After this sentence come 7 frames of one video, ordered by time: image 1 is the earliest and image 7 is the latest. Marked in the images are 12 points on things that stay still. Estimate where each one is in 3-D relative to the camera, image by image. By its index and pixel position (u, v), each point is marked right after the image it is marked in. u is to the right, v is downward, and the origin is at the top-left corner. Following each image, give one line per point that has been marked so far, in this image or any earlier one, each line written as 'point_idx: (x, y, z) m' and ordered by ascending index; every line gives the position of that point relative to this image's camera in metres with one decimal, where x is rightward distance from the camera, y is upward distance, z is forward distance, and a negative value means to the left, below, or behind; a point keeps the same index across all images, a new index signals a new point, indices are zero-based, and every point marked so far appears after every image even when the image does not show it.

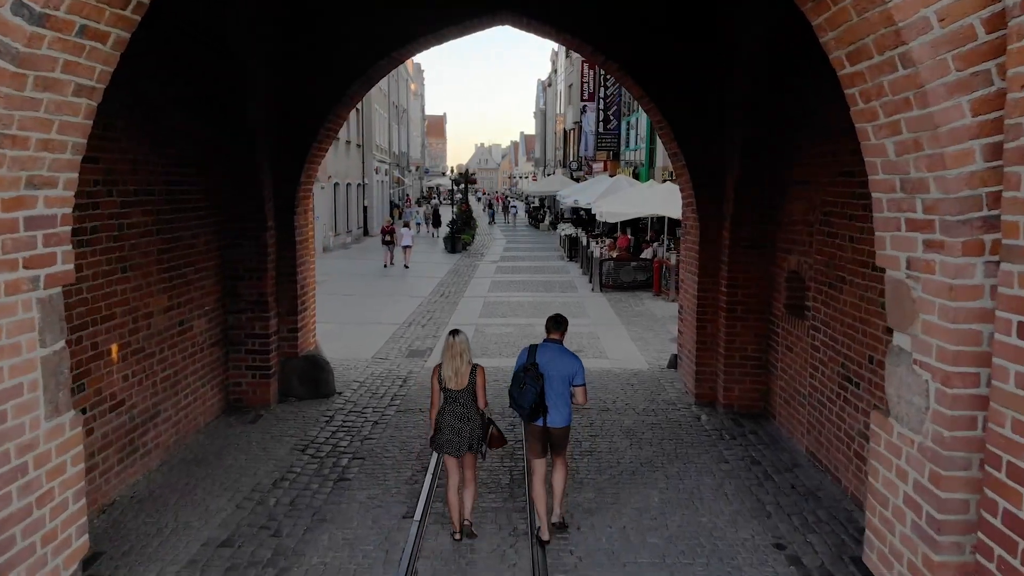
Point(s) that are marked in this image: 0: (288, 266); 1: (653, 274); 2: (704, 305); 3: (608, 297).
0: (-2.0, +0.2, +9.2) m
1: (+2.4, +0.3, +17.7) m
2: (+1.8, -0.1, +9.3) m
3: (+1.6, -0.1, +17.2) m
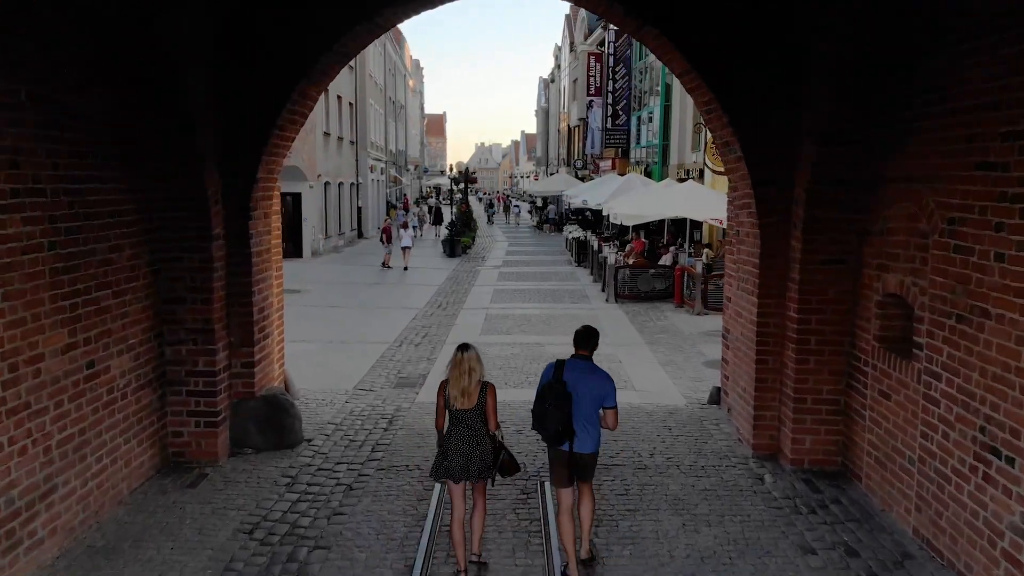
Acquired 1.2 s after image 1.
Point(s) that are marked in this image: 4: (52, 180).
0: (-2.0, 0.0, +7.3) m
1: (+2.5, +0.1, +15.8) m
2: (+1.8, -0.3, +7.4) m
3: (+1.7, -0.3, +15.3) m
4: (-2.5, +0.6, +5.6) m
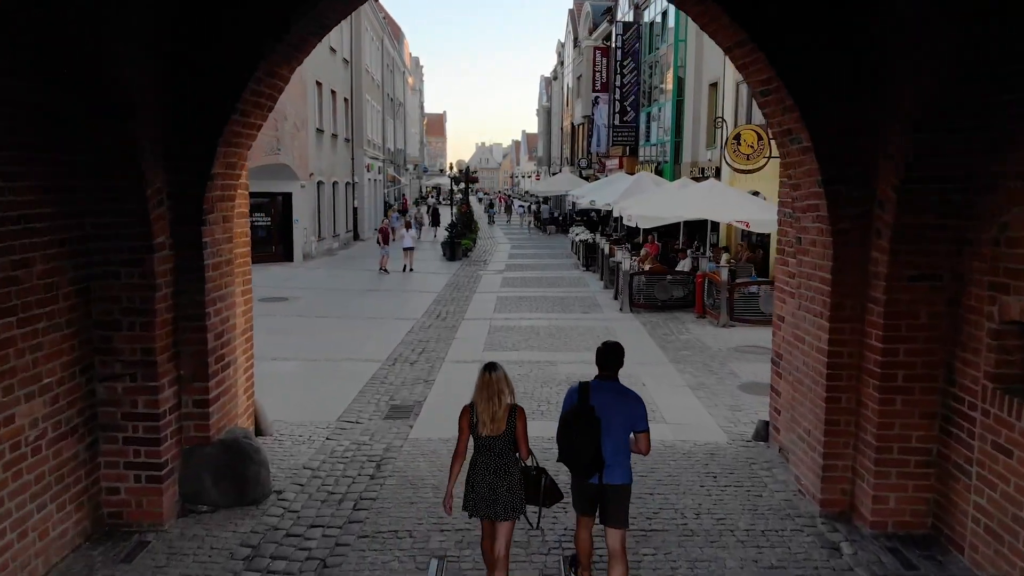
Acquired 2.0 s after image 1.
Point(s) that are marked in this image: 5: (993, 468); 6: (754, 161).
0: (-1.9, -0.1, +6.0) m
1: (+2.6, 0.0, +14.5) m
2: (+1.9, -0.5, +6.0) m
3: (+1.8, -0.4, +13.9) m
4: (-2.4, +0.5, +4.2) m
5: (+2.4, -0.9, +5.1) m
6: (+3.9, +2.0, +16.5) m
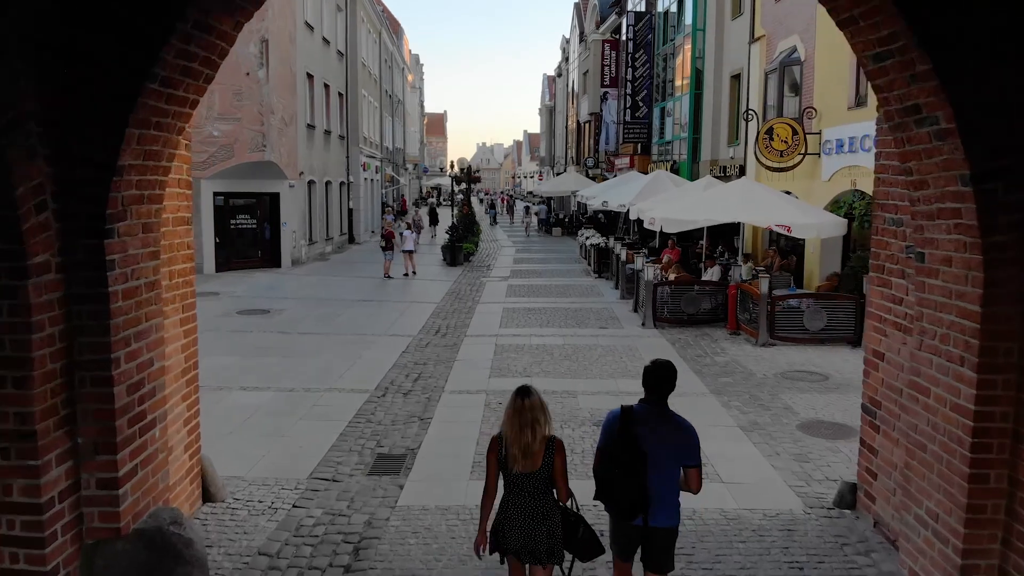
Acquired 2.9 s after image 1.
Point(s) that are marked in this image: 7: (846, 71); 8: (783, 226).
0: (-1.8, -0.3, +4.3) m
1: (+2.7, -0.2, +12.8) m
2: (+2.0, -0.6, +4.4) m
3: (+1.9, -0.6, +12.2) m
4: (-2.3, +0.3, +2.5) m
5: (+2.5, -1.1, +3.5) m
6: (+4.0, +1.9, +14.9) m
7: (+4.7, +3.0, +14.3) m
8: (+3.3, +0.7, +12.4) m
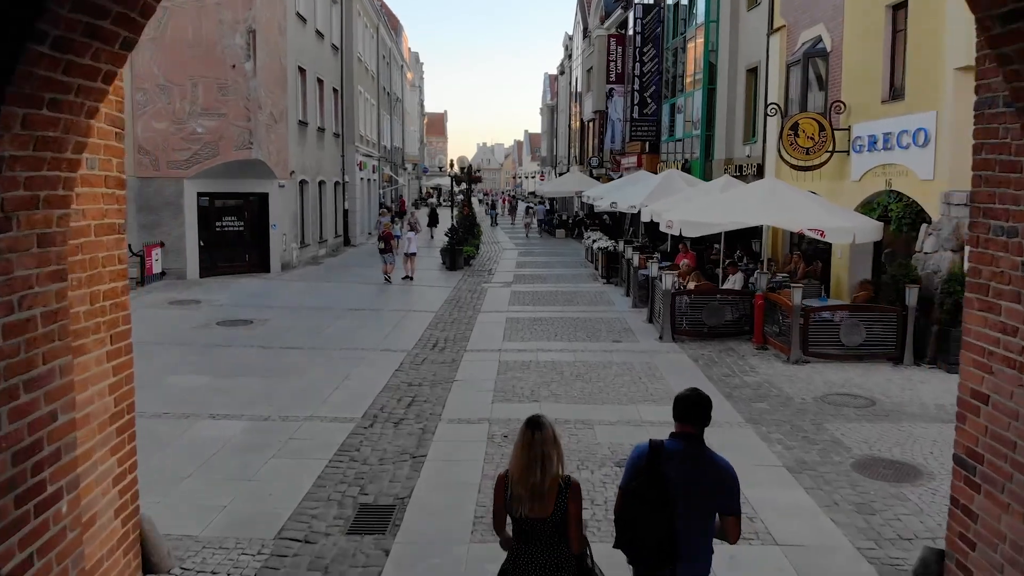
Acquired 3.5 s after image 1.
0: (-1.7, -0.4, +3.2) m
1: (+2.8, -0.3, +11.7) m
2: (+2.1, -0.7, +3.2) m
3: (+1.9, -0.7, +11.1) m
4: (-2.3, +0.2, +1.4) m
5: (+2.6, -1.2, +2.4) m
6: (+4.1, +1.8, +13.8) m
7: (+4.7, +2.9, +13.1) m
8: (+3.3, +0.6, +11.2) m
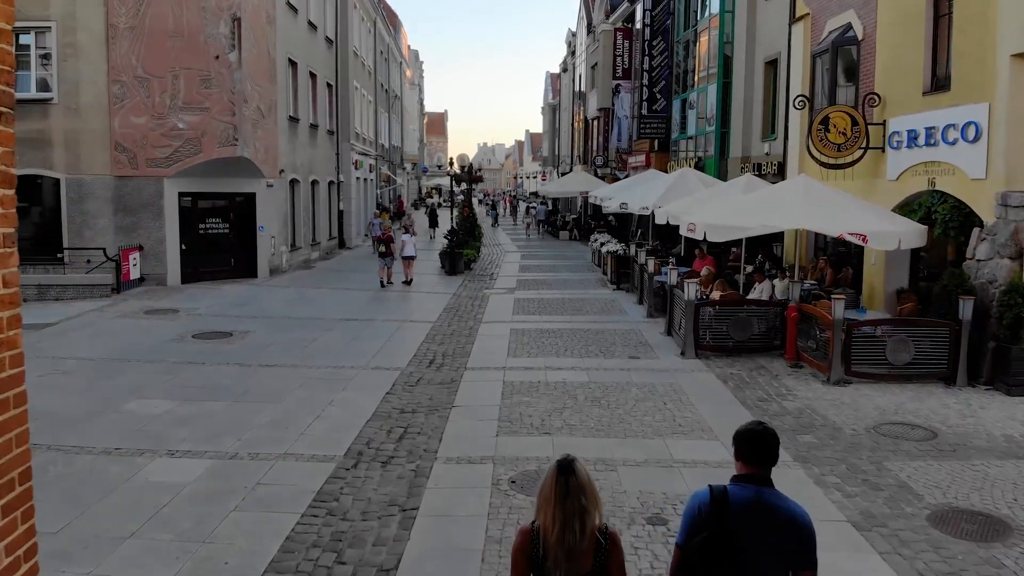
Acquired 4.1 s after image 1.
0: (-1.7, -0.5, +2.0) m
1: (+2.8, -0.4, +10.5) m
2: (+2.1, -0.8, +2.1) m
3: (+2.0, -0.8, +10.0) m
4: (-2.2, +0.1, +0.3) m
5: (+2.6, -1.3, +1.2) m
6: (+4.1, +1.7, +12.6) m
7: (+4.8, +2.8, +12.0) m
8: (+3.4, +0.5, +10.1) m
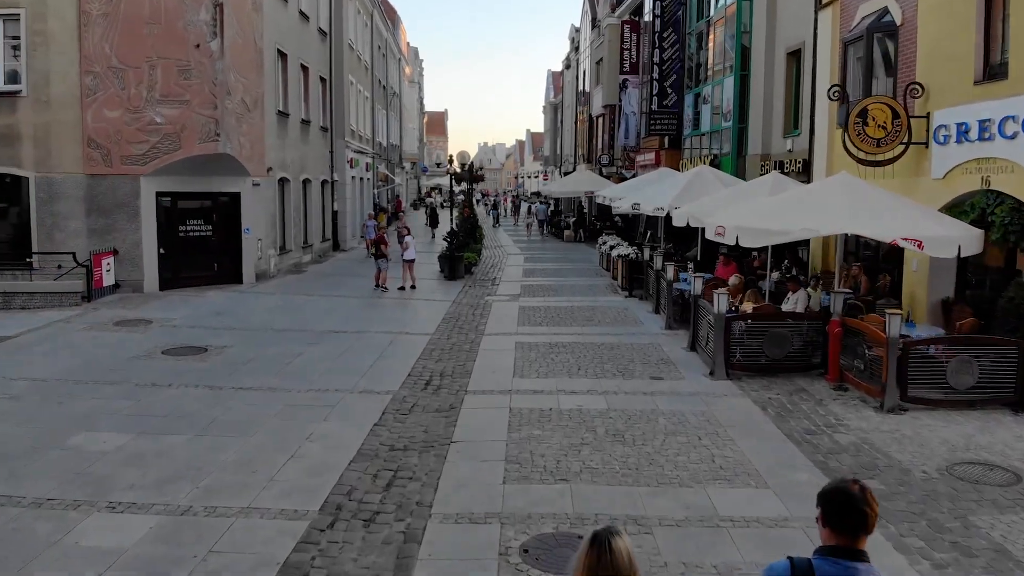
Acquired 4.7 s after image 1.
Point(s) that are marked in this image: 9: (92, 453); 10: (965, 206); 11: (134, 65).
0: (-1.6, -0.6, +0.9) m
1: (+2.9, -0.5, +9.4) m
2: (+2.2, -0.9, +0.9) m
3: (+2.1, -0.9, +8.8) m
4: (-2.2, 0.0, -0.9) m
5: (+2.7, -1.4, 0.0) m
6: (+4.2, +1.6, +11.4) m
7: (+4.8, +2.7, +10.8) m
8: (+3.5, +0.4, +8.9) m
9: (-2.9, -1.1, +6.9) m
10: (+4.8, +0.9, +10.9) m
11: (-5.3, +3.1, +14.3) m
